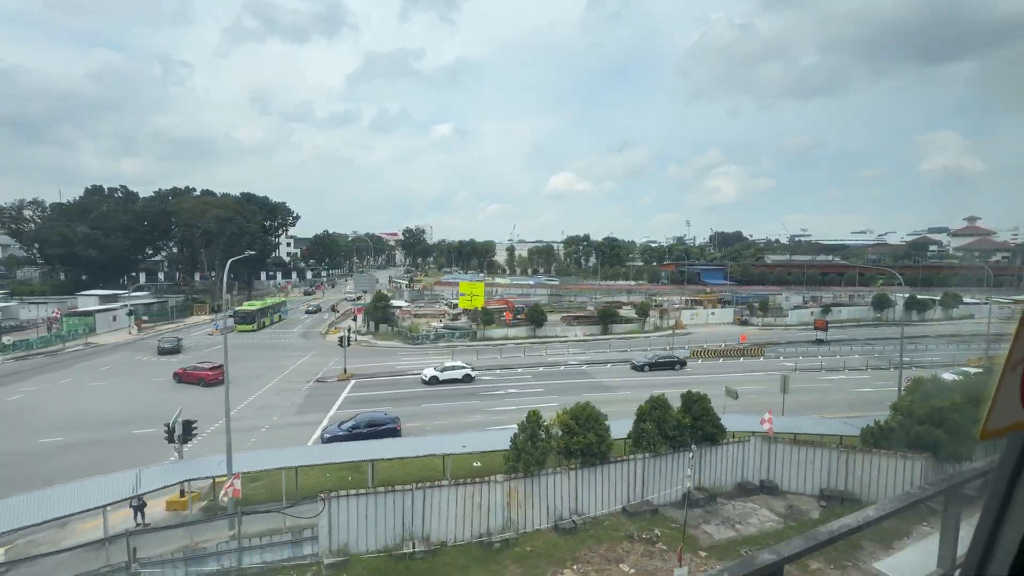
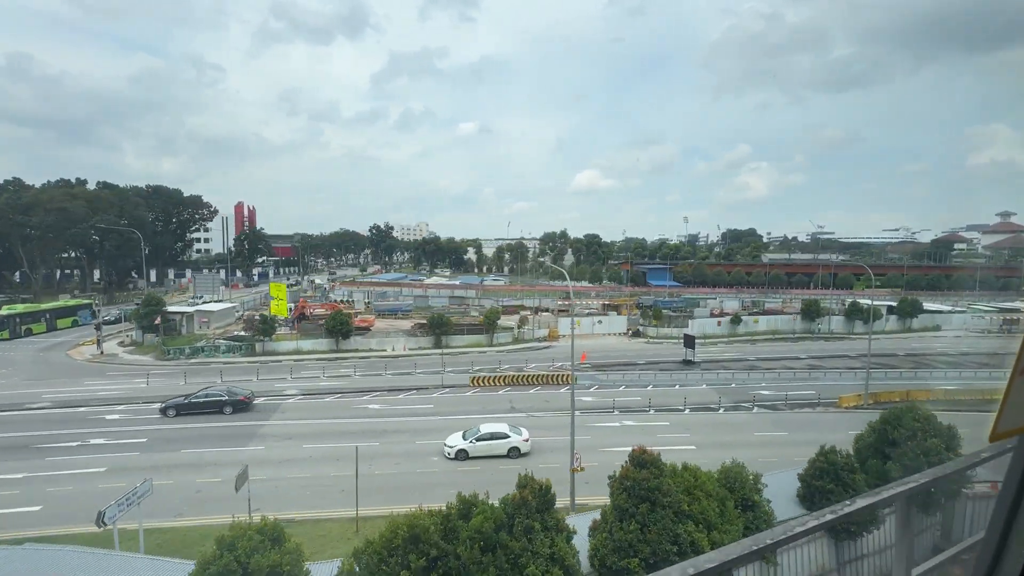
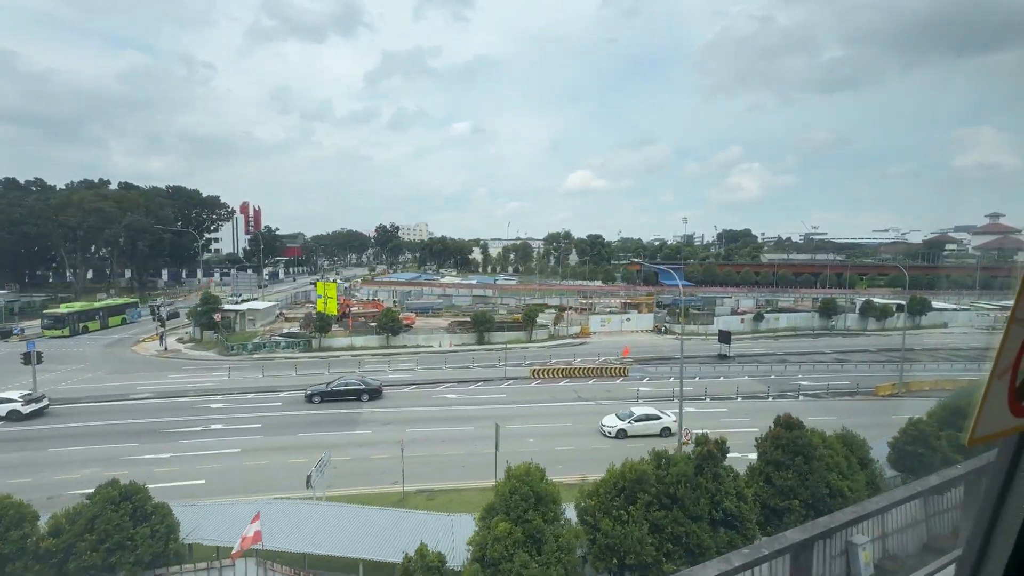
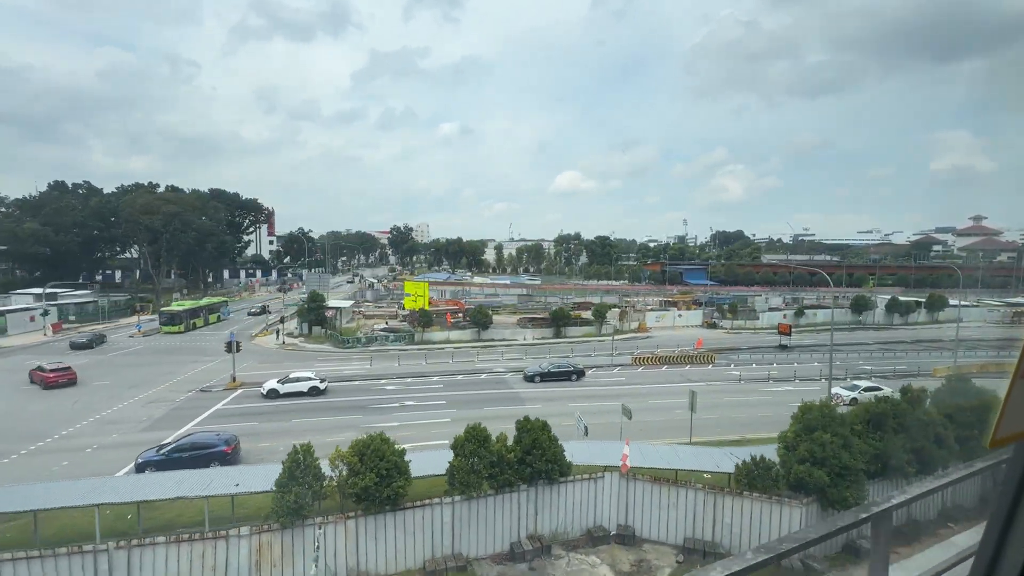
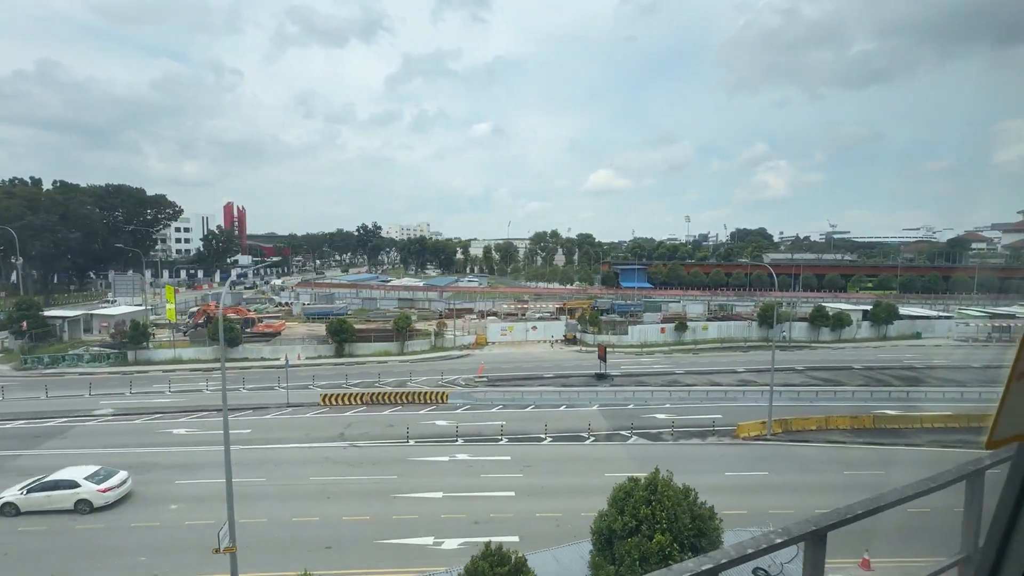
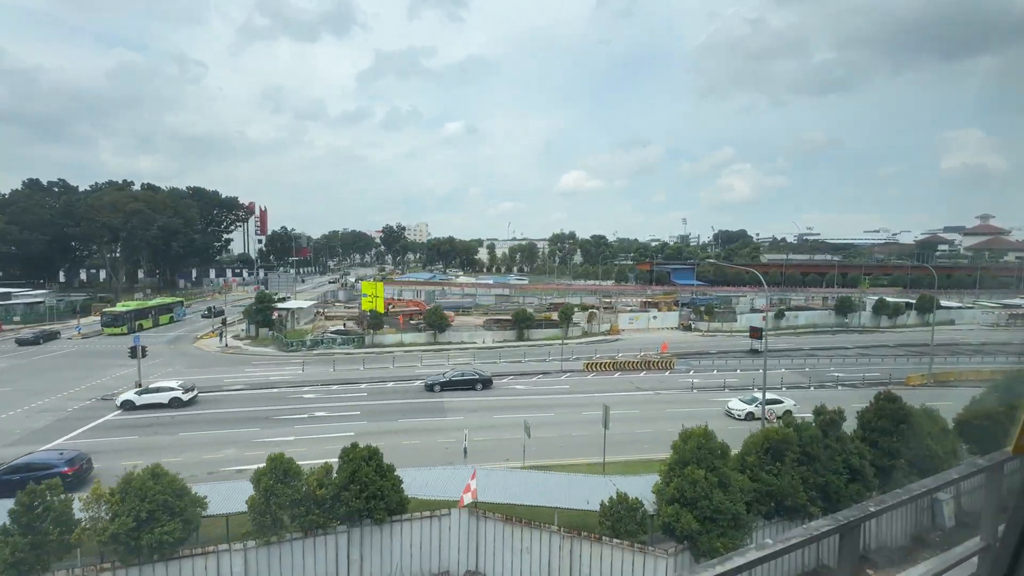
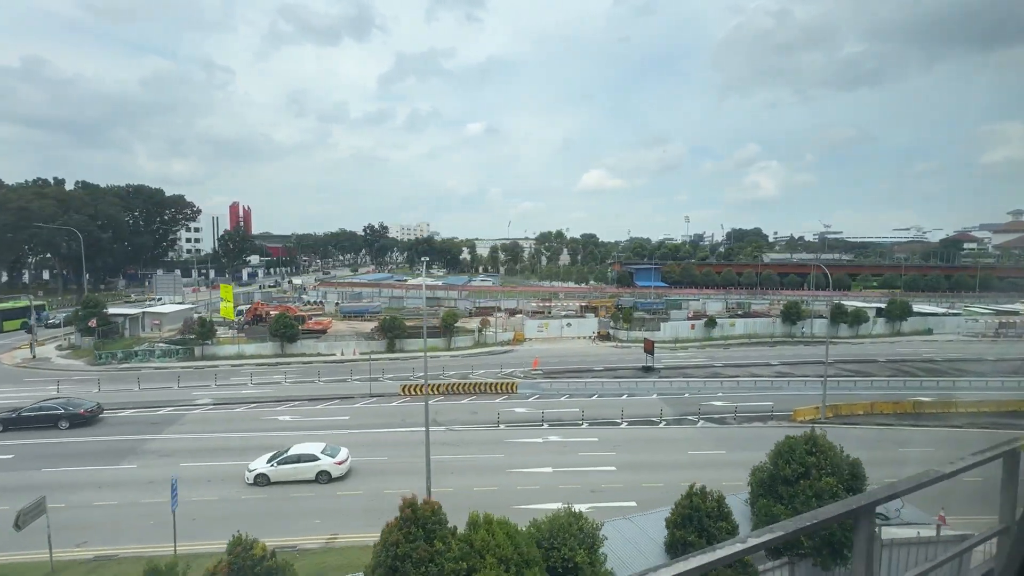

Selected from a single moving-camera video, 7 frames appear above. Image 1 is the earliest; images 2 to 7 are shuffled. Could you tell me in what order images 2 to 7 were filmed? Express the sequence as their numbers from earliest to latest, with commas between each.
4, 6, 3, 2, 7, 5
